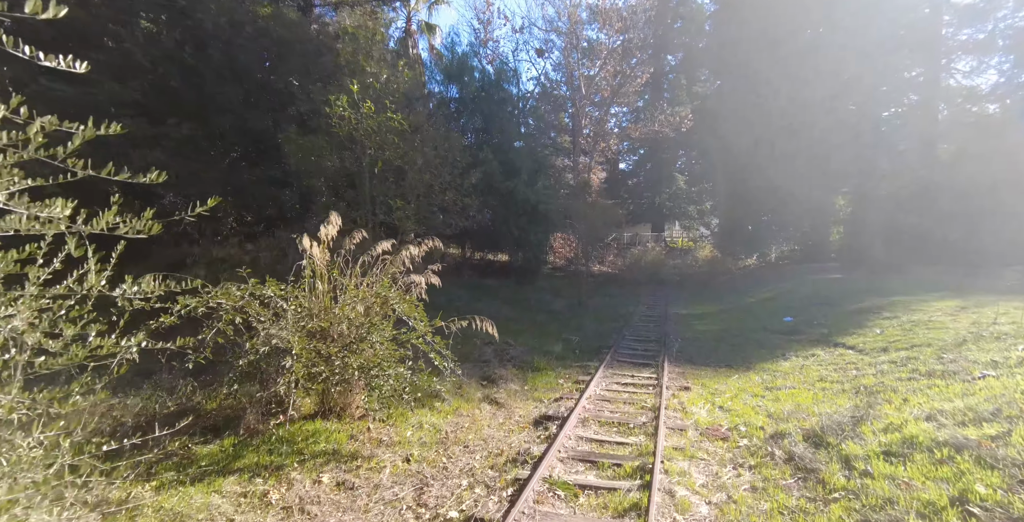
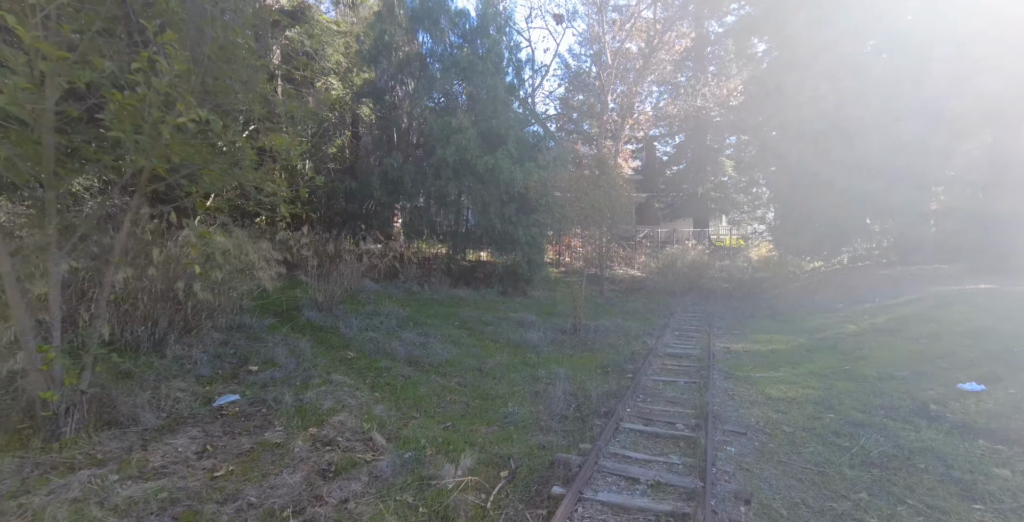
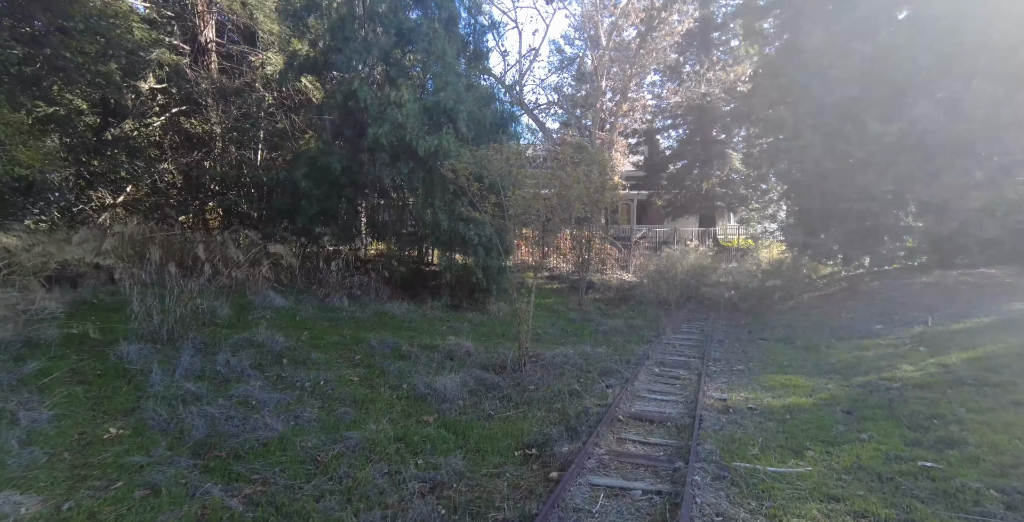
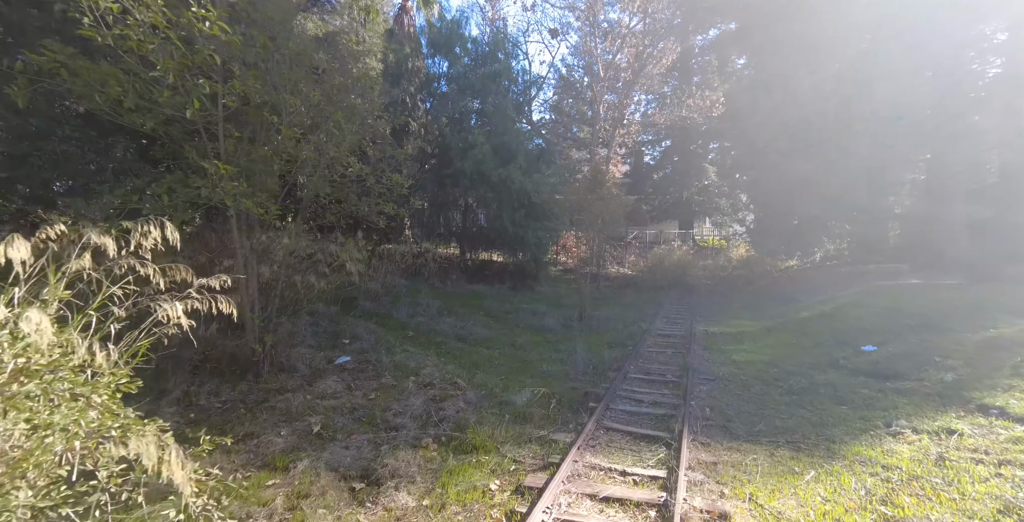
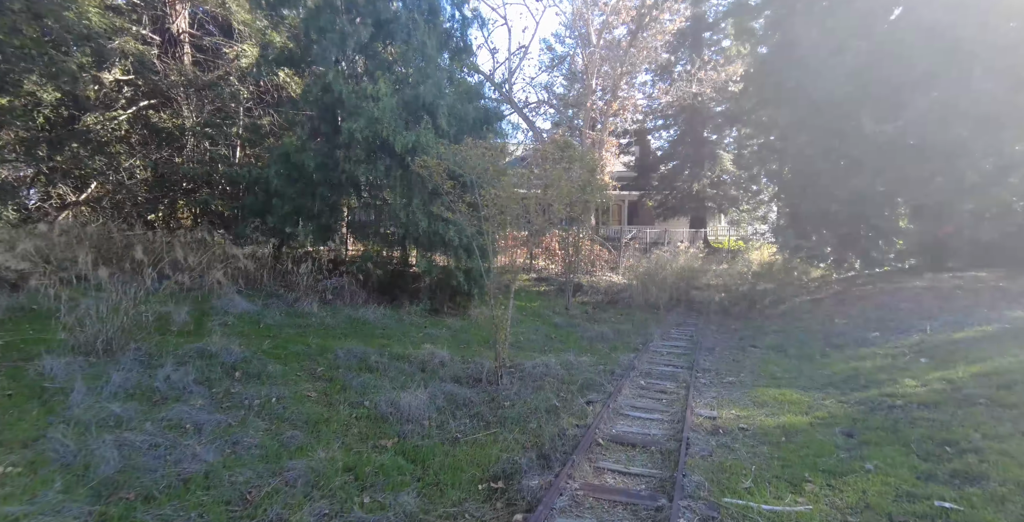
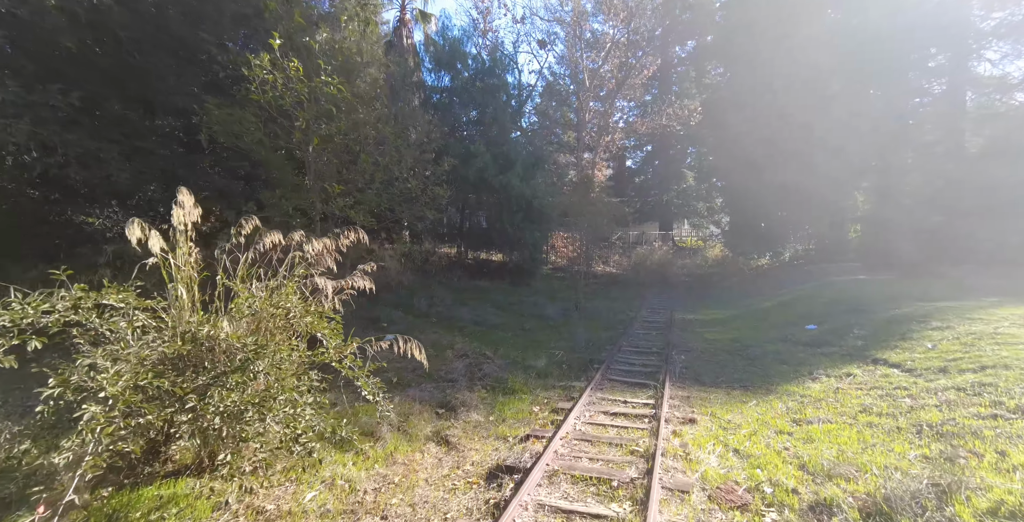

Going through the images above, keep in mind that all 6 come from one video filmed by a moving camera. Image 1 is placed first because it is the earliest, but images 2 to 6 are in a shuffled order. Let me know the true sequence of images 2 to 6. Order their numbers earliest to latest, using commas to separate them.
6, 4, 2, 3, 5
